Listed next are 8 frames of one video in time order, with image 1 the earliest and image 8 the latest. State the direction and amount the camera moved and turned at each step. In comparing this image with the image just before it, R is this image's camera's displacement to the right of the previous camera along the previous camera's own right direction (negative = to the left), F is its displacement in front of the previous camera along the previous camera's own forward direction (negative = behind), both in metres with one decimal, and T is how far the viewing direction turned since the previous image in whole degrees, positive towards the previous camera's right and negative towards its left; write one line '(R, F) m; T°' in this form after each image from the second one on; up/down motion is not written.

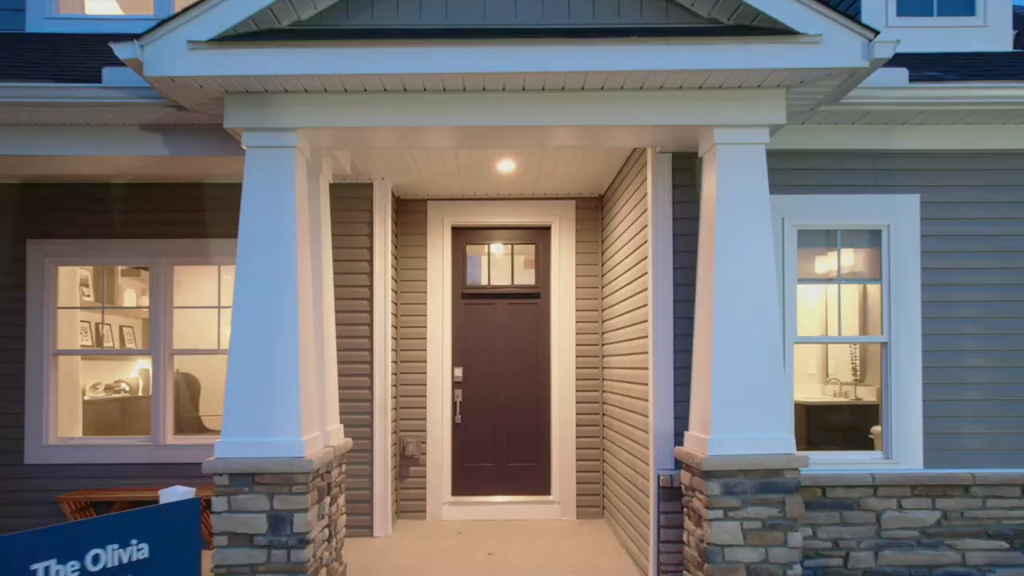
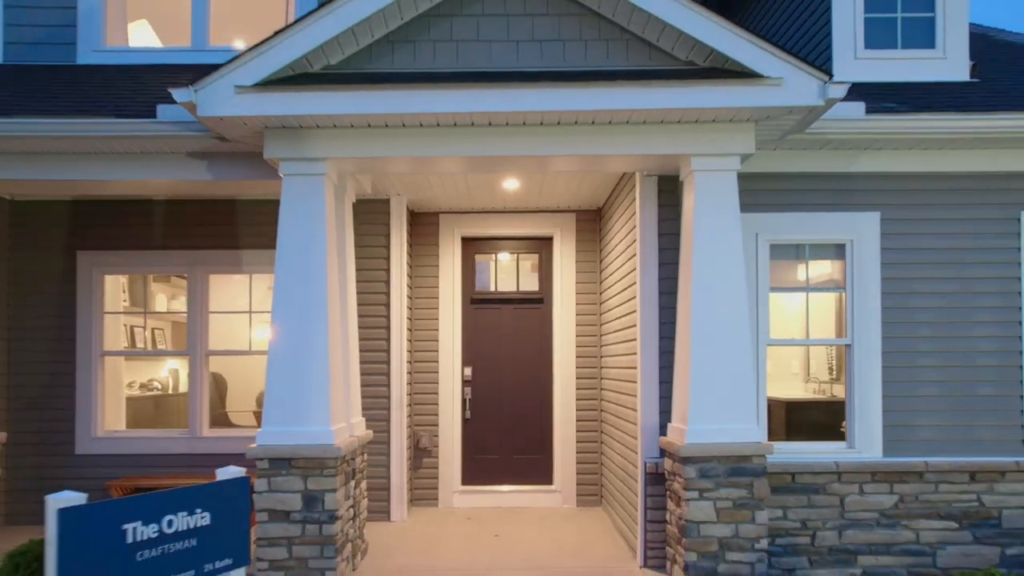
(0.0, -0.6) m; -1°
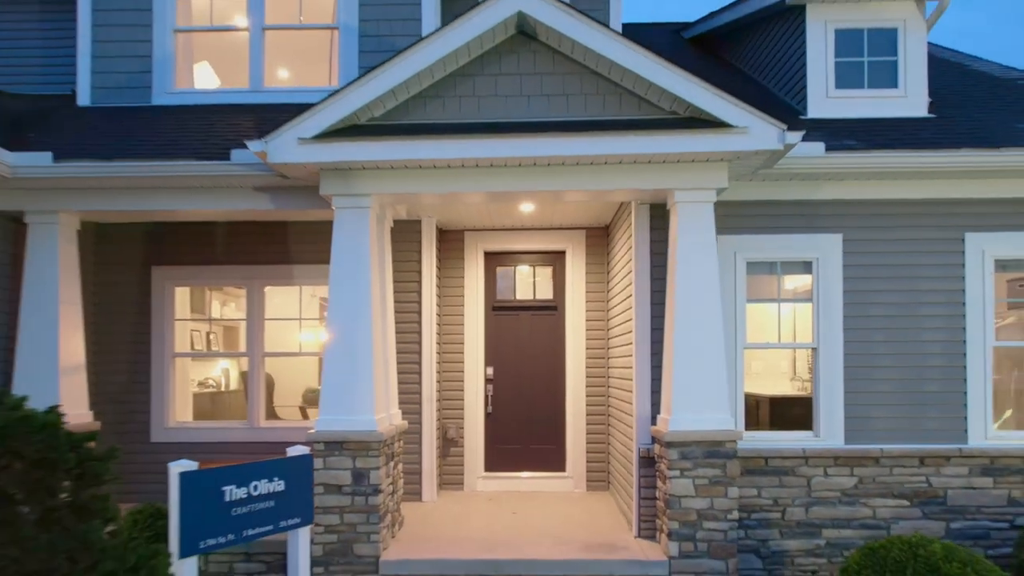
(+0.1, -0.9) m; -2°
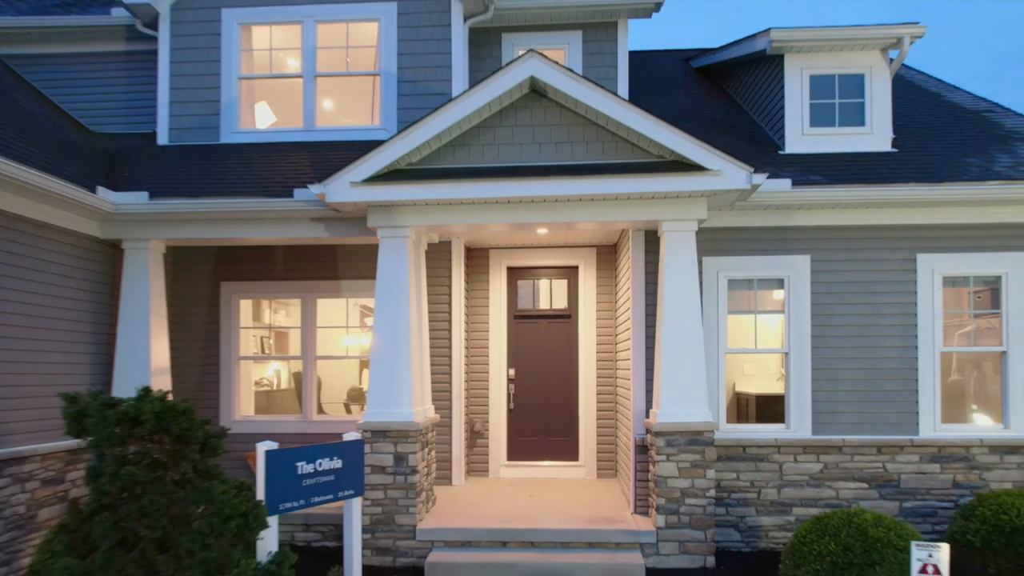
(+0.1, -1.1) m; -2°
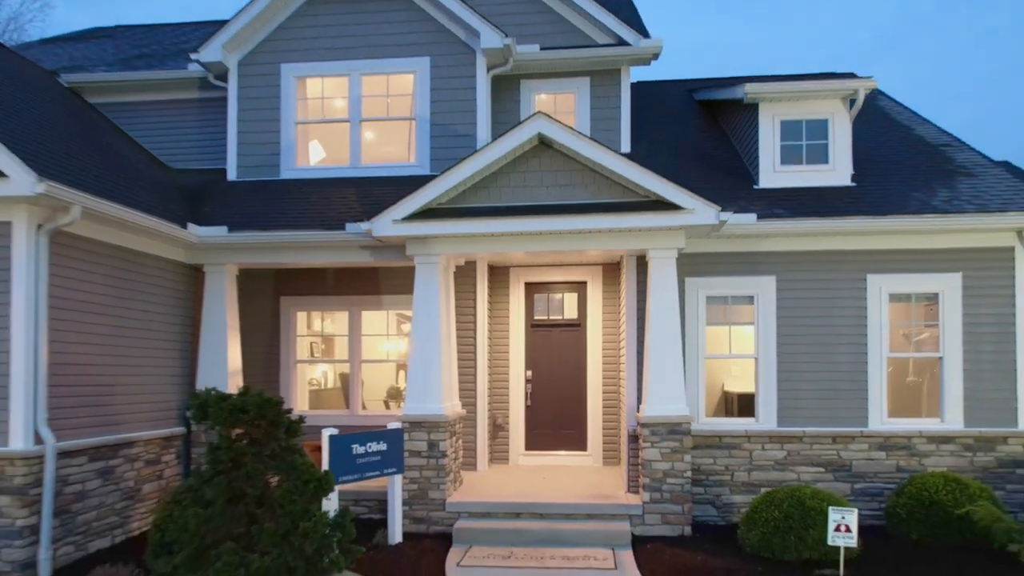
(+0.2, -1.5) m; -2°
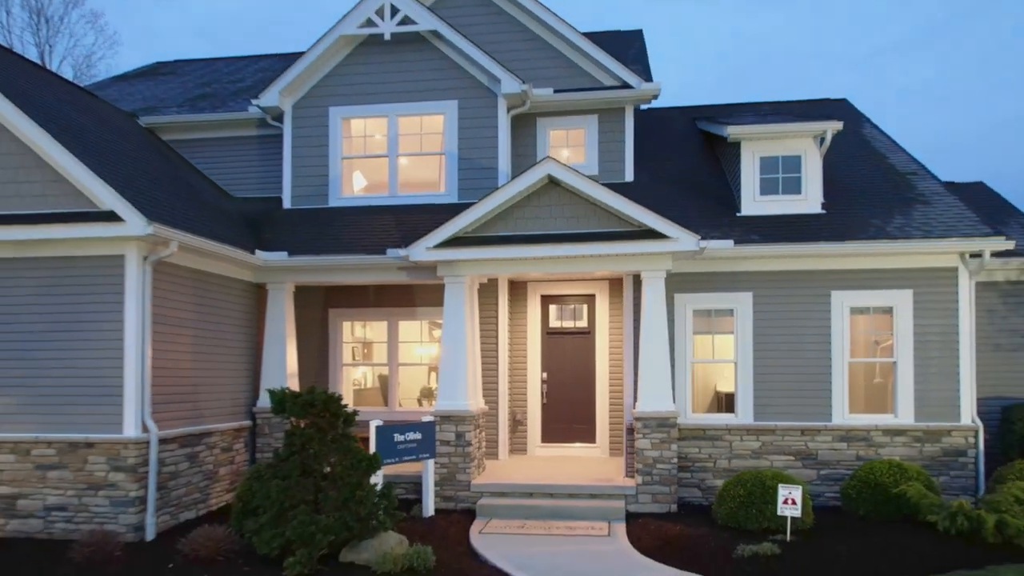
(+0.2, -1.5) m; -2°
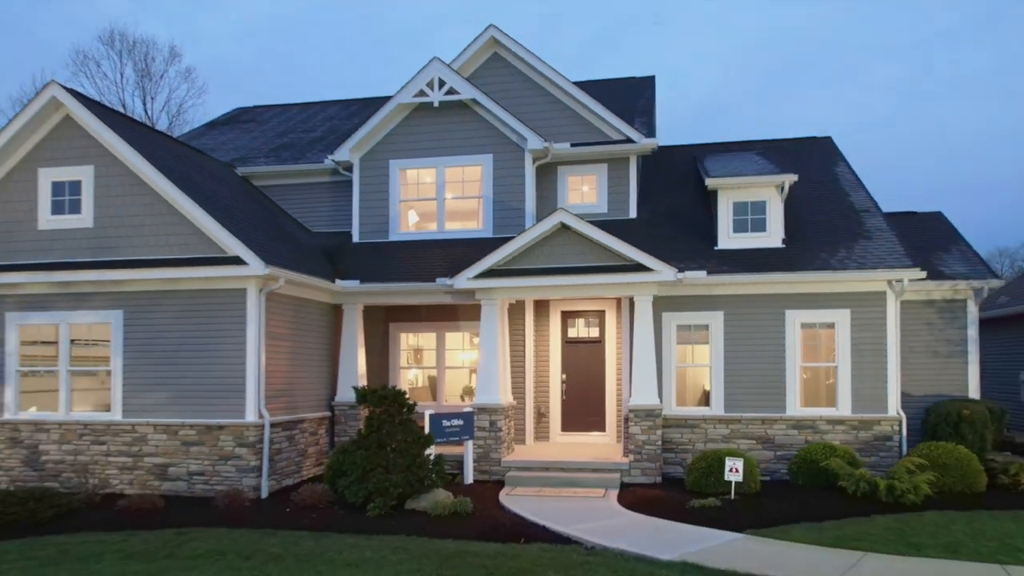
(+0.3, -2.8) m; -3°
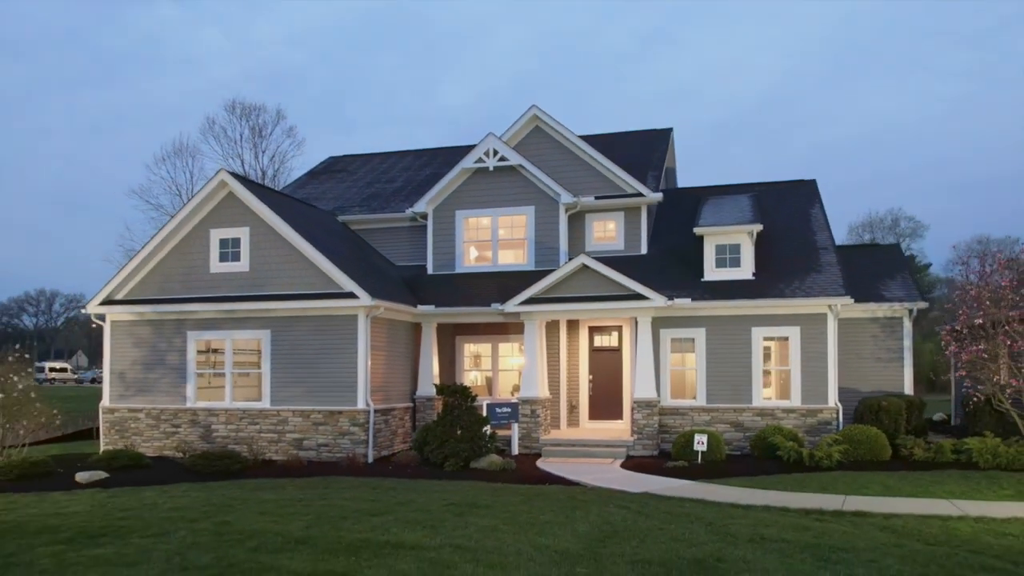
(+0.5, -4.5) m; -4°
